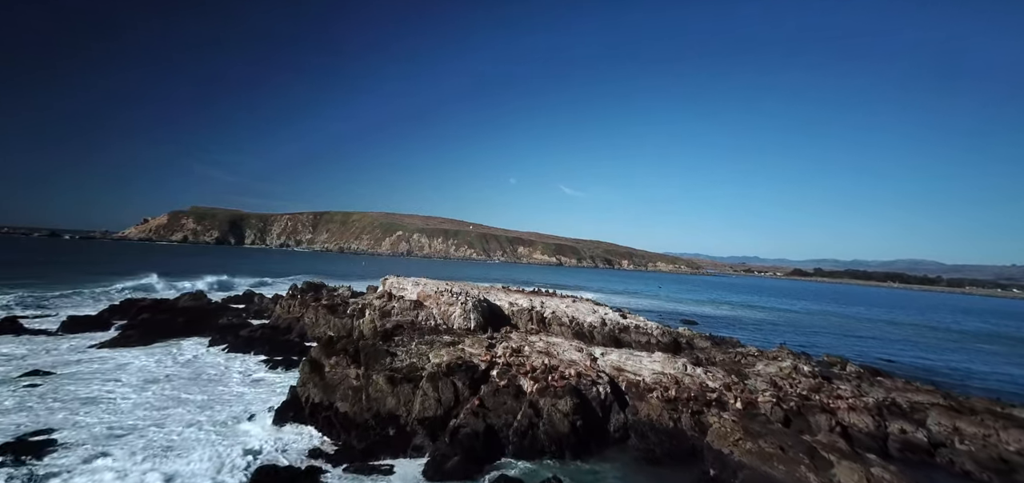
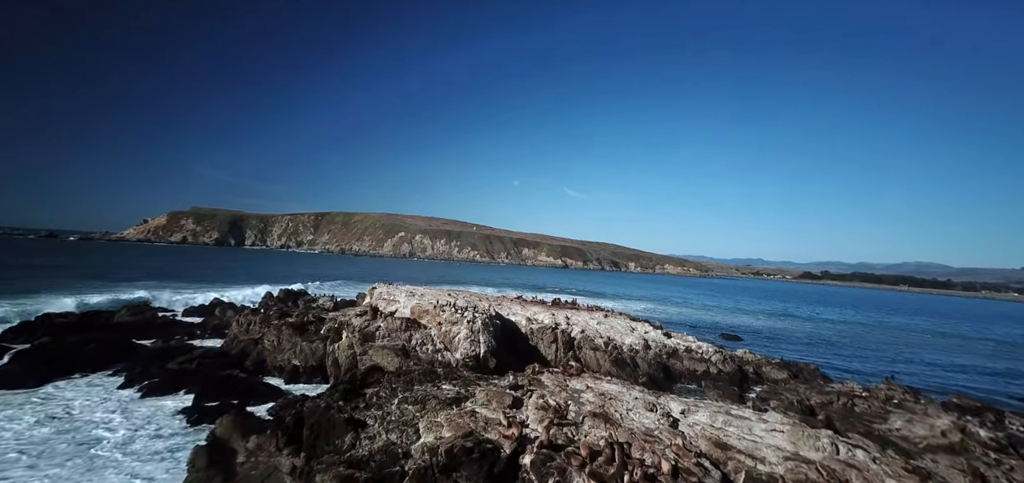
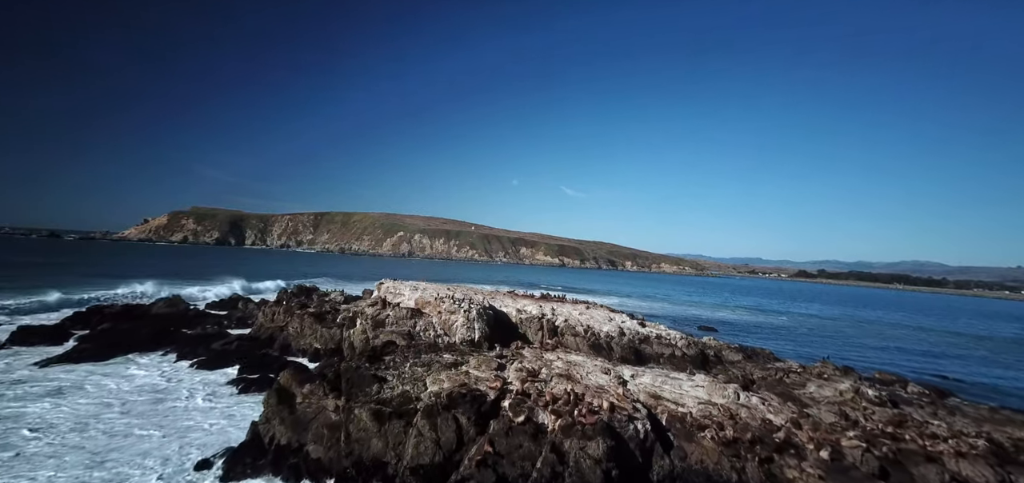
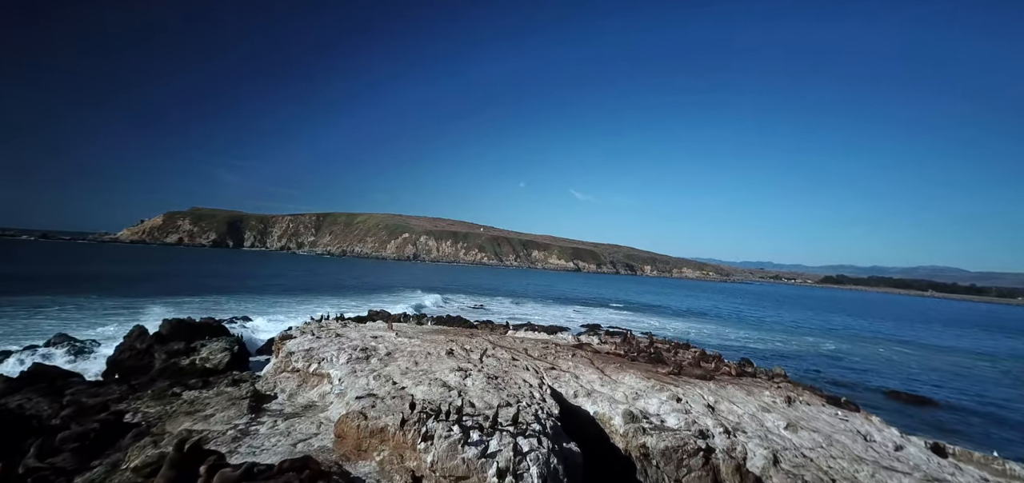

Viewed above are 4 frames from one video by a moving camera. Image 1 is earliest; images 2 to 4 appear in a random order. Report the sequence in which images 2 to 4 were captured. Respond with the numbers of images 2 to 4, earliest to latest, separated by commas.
3, 2, 4
